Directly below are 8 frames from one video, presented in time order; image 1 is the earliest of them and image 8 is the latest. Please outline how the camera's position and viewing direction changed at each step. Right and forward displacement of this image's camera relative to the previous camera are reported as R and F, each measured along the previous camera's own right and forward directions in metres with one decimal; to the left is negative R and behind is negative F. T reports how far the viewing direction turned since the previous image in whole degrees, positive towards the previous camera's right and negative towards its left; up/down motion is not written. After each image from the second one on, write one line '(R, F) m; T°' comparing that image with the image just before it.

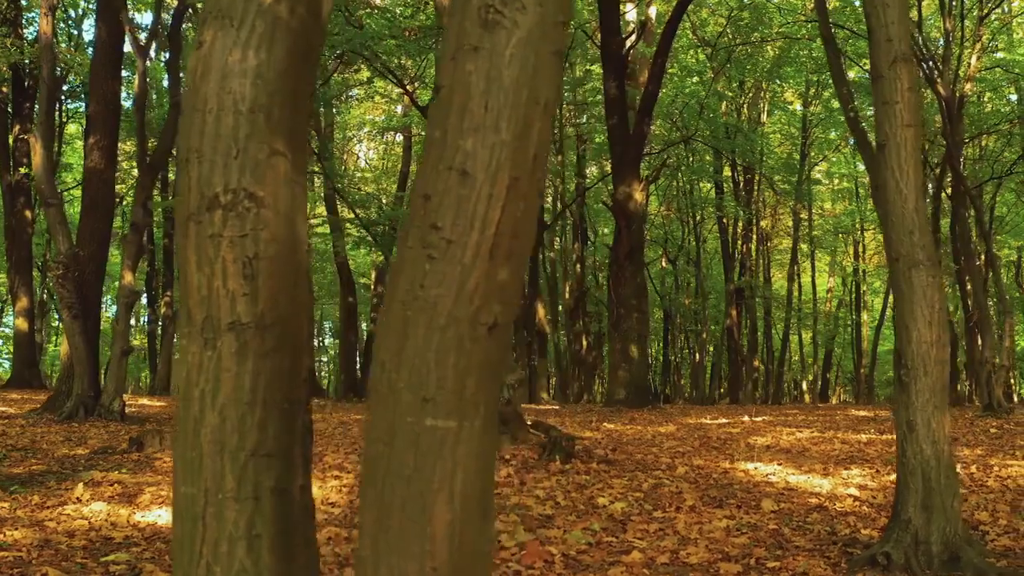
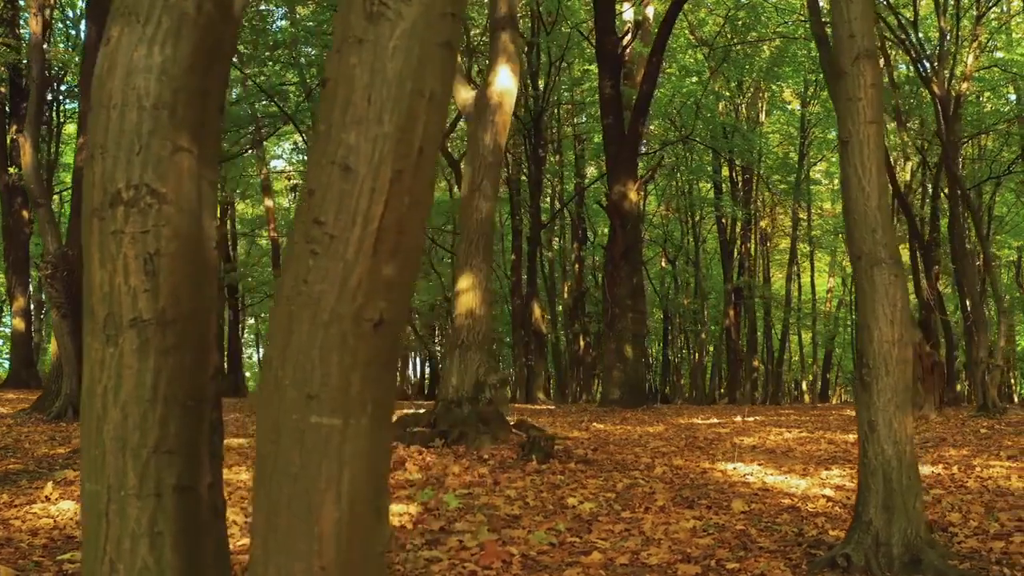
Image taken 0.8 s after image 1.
(+0.2, 0.0) m; 0°
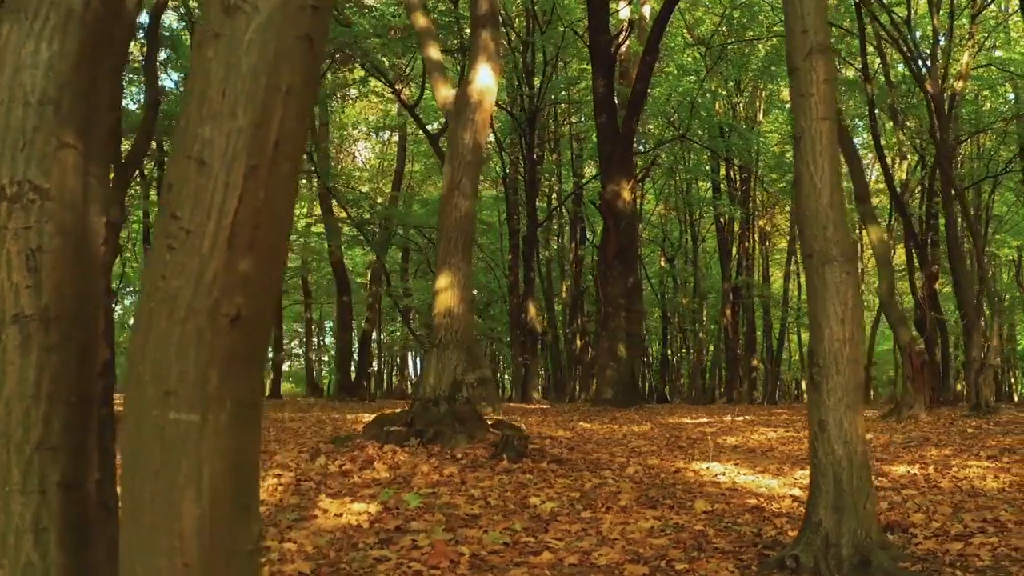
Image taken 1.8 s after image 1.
(+0.3, 0.0) m; 0°
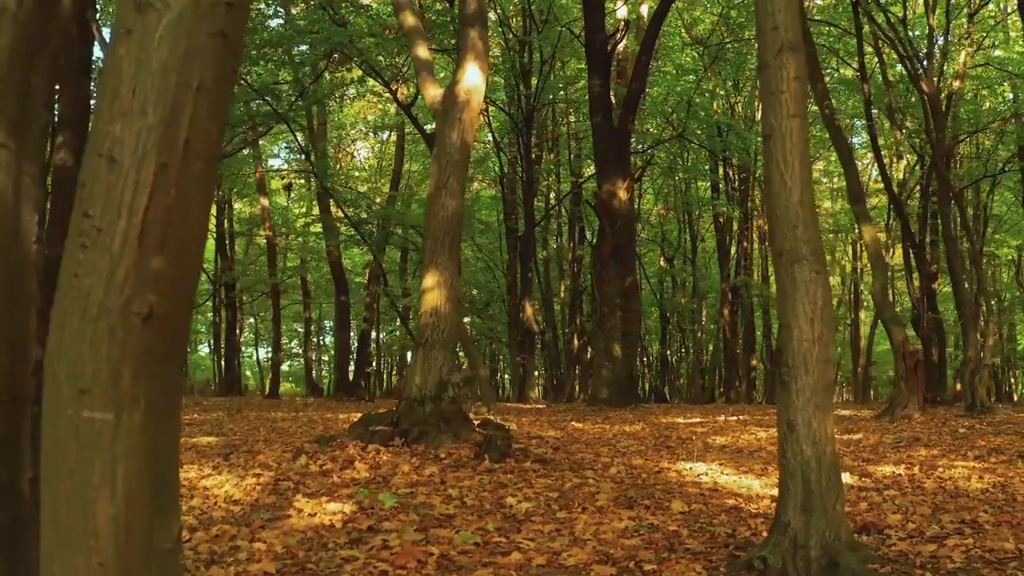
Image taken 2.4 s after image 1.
(+0.2, 0.0) m; 0°
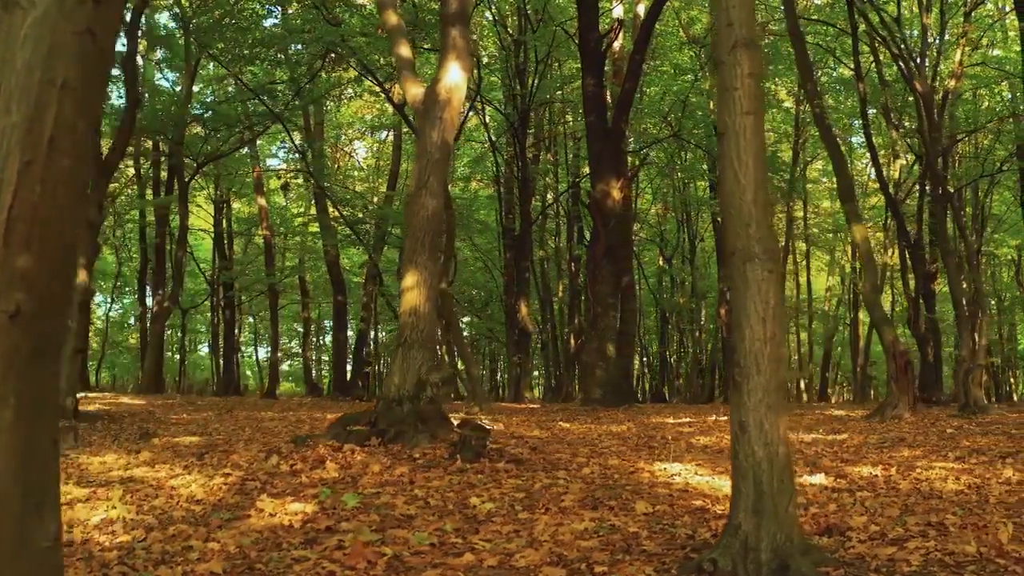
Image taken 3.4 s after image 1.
(+0.3, 0.0) m; 0°
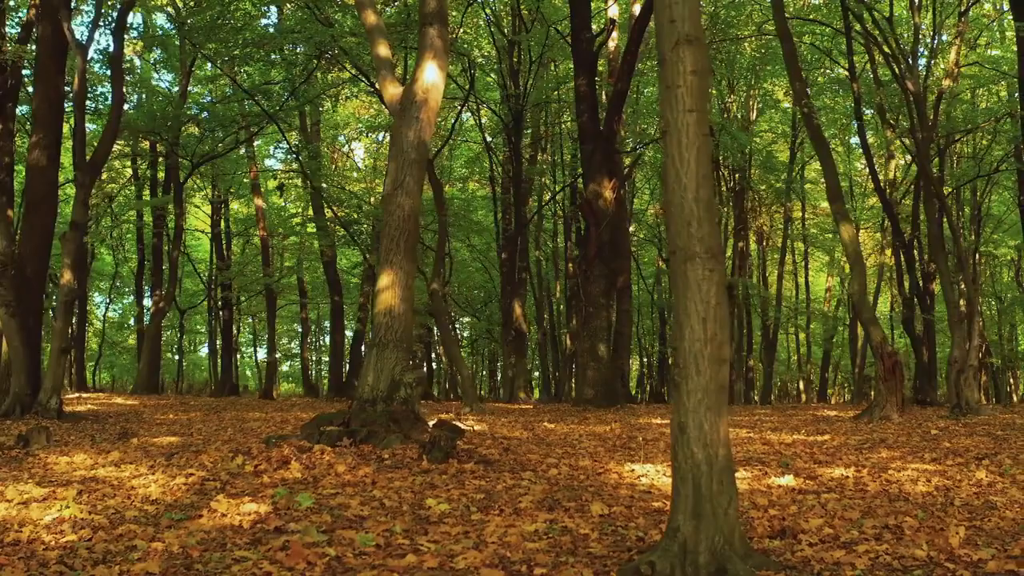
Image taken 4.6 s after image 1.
(+0.3, 0.0) m; 0°
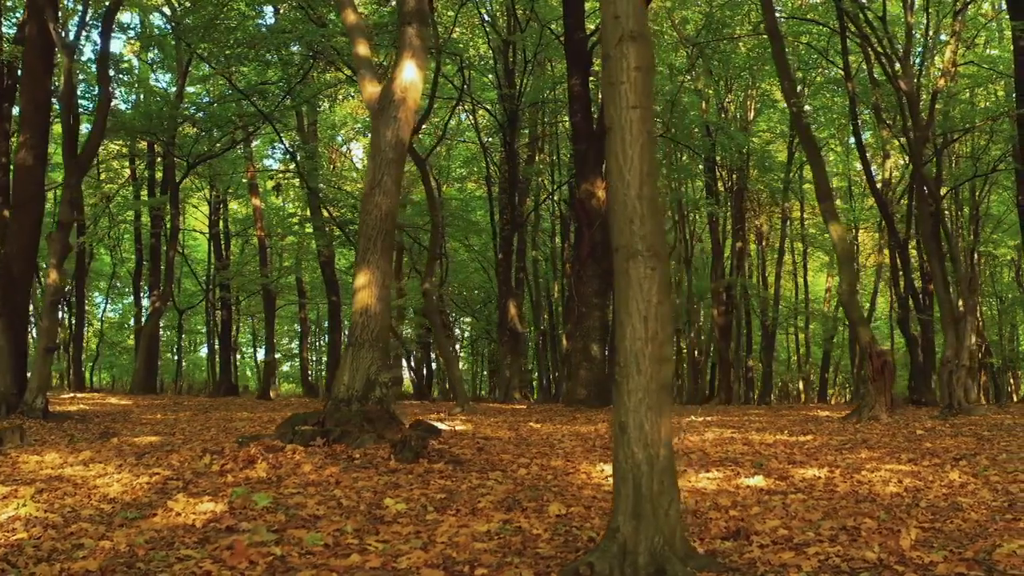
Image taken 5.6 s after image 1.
(+0.3, 0.0) m; 0°
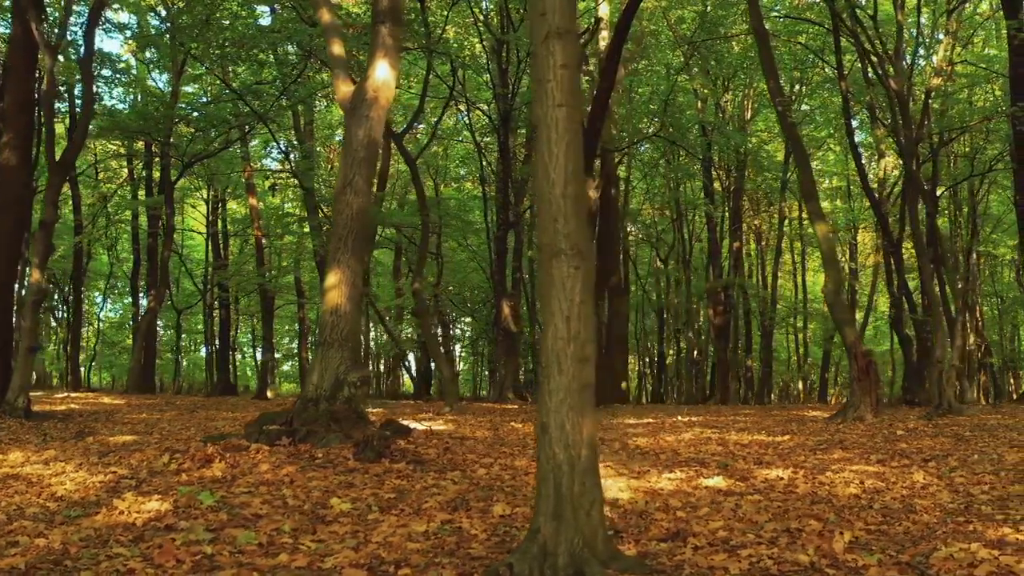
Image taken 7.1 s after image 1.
(+0.4, 0.0) m; -1°
